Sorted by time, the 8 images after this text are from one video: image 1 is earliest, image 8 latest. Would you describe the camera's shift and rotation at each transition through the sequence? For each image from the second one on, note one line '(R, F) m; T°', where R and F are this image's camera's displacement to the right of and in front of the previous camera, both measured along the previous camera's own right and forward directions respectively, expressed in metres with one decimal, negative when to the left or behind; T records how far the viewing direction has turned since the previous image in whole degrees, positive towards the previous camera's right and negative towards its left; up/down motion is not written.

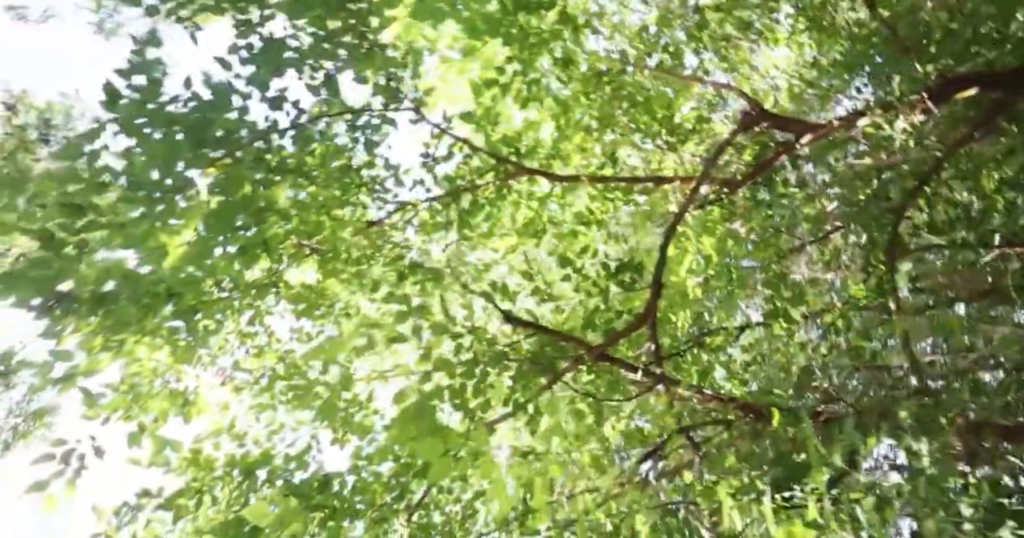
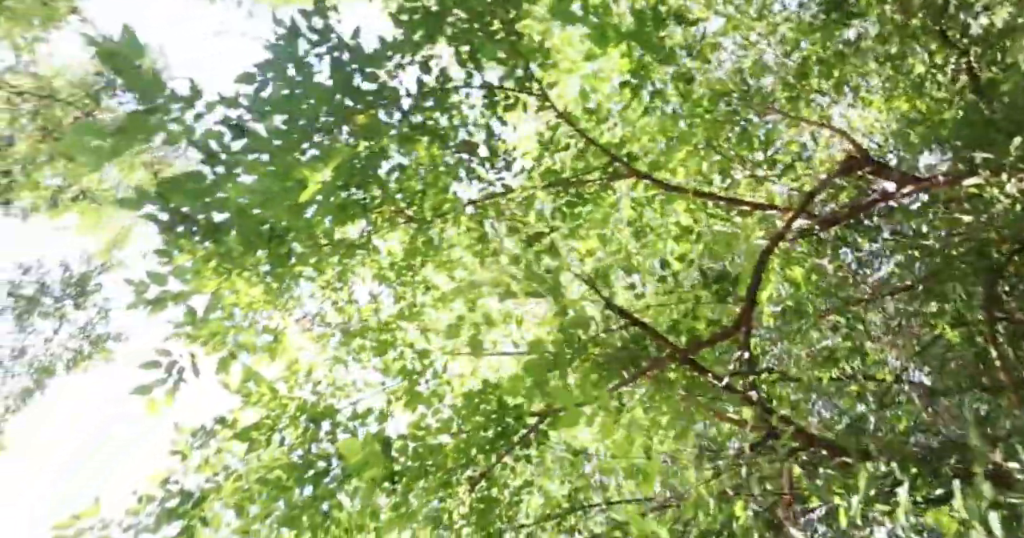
(-0.2, -0.1) m; -3°
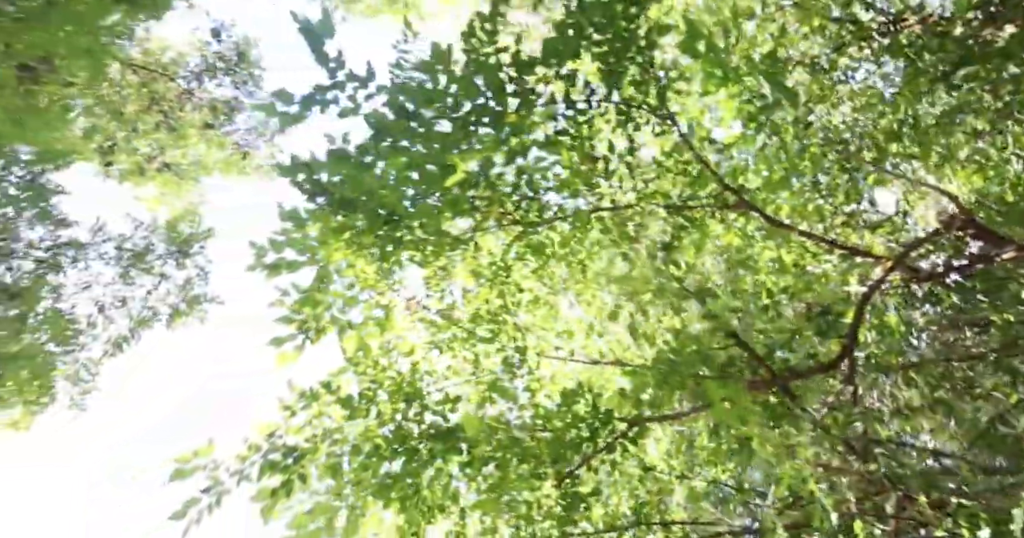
(-0.4, -0.2) m; -2°
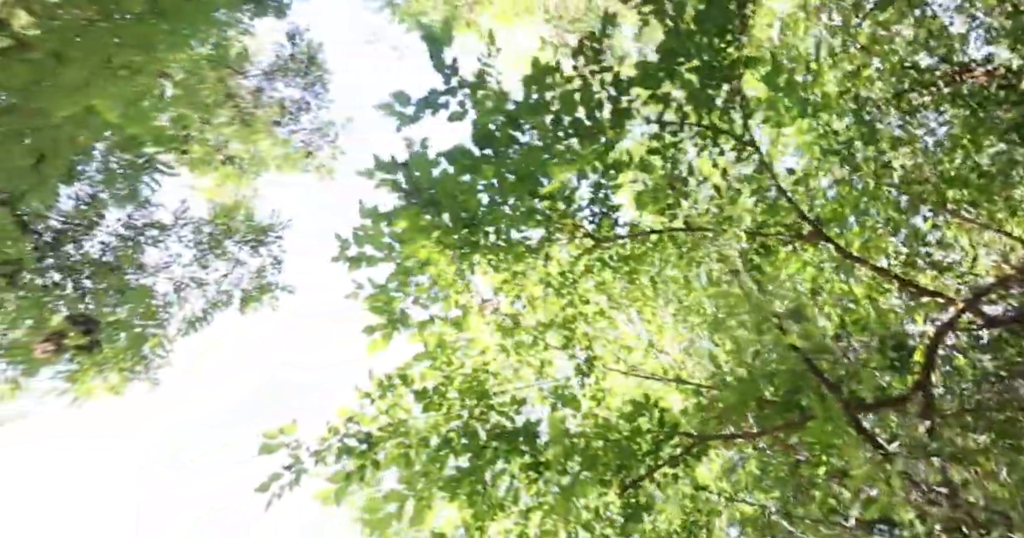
(-0.2, -0.1) m; -2°
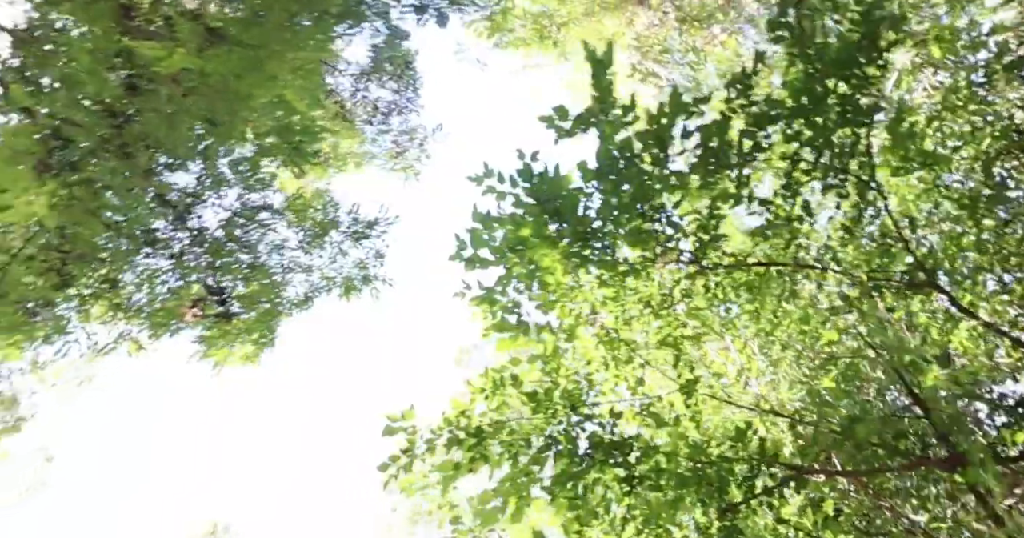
(-0.4, -0.1) m; -3°
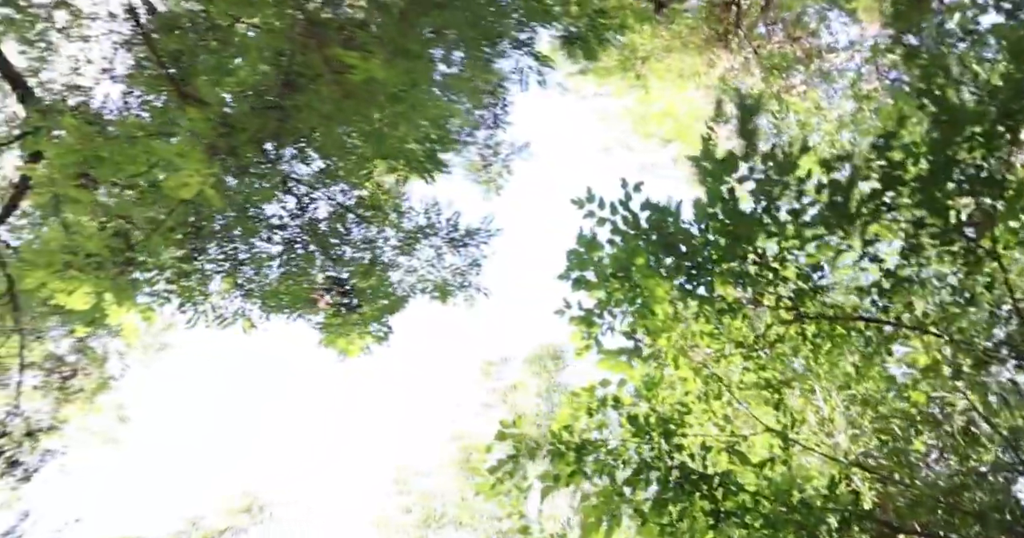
(-0.4, -0.2) m; -2°
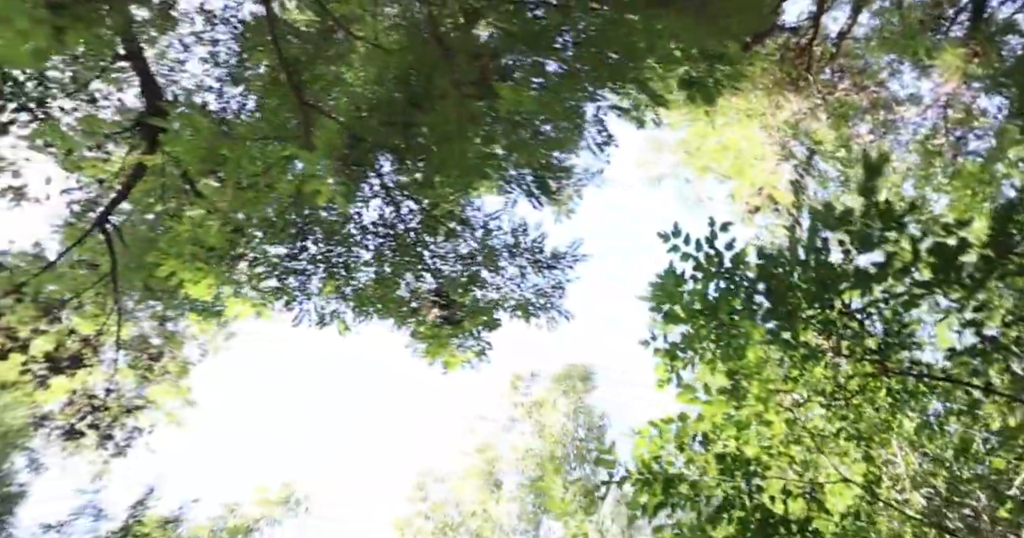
(-0.4, -0.1) m; -2°
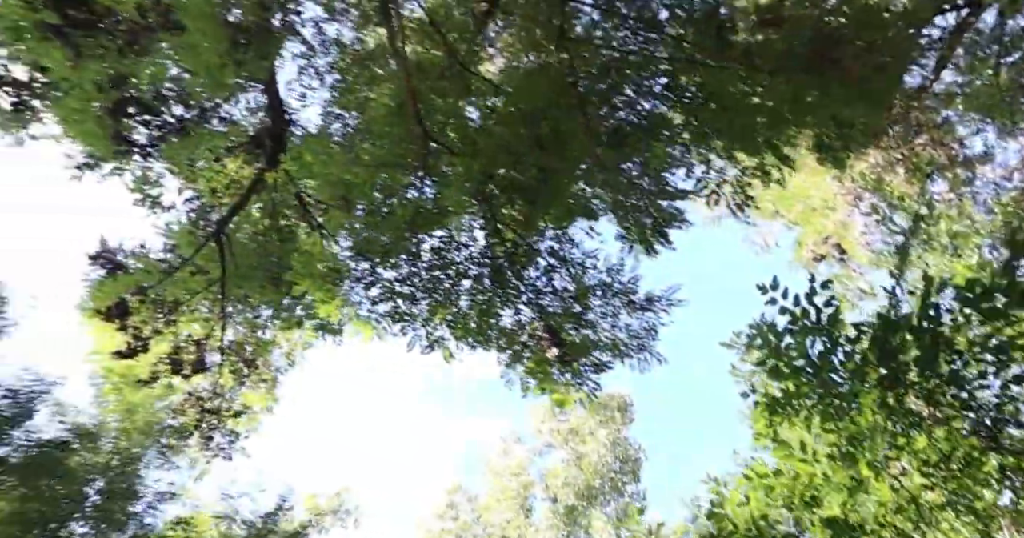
(-0.4, -0.1) m; -3°
